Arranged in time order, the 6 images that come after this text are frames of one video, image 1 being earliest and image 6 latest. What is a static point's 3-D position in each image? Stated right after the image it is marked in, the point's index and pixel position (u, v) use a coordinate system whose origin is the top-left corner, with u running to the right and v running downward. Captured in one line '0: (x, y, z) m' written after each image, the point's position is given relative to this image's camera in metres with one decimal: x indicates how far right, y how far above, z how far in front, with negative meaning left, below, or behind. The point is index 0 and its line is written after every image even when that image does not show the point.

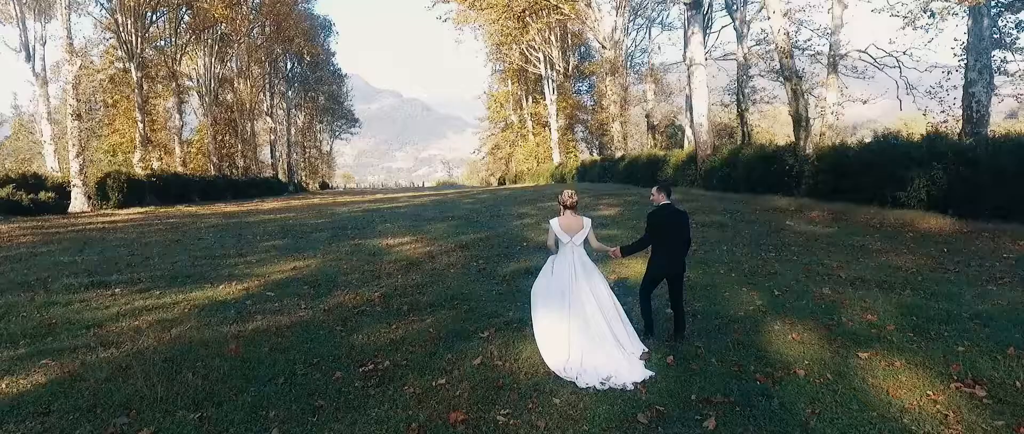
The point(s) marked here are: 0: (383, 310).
0: (-1.6, -1.1, +7.5) m
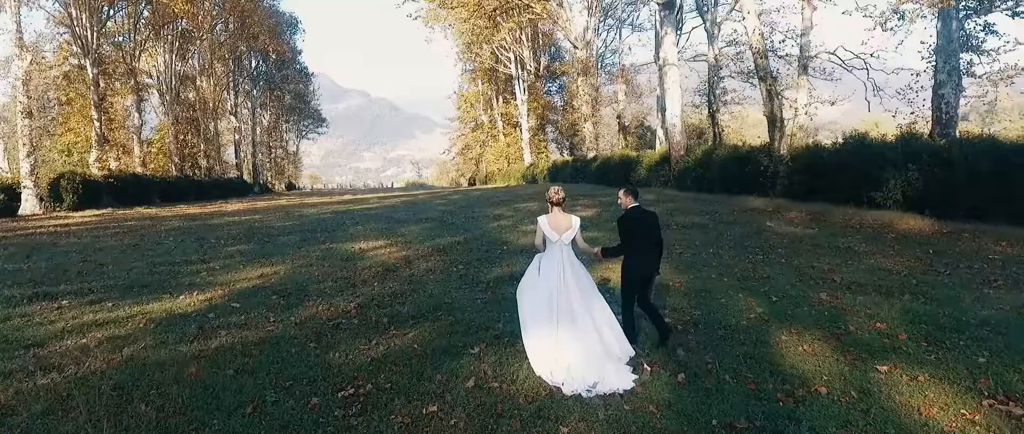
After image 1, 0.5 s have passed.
0: (-1.7, -1.2, +6.9) m
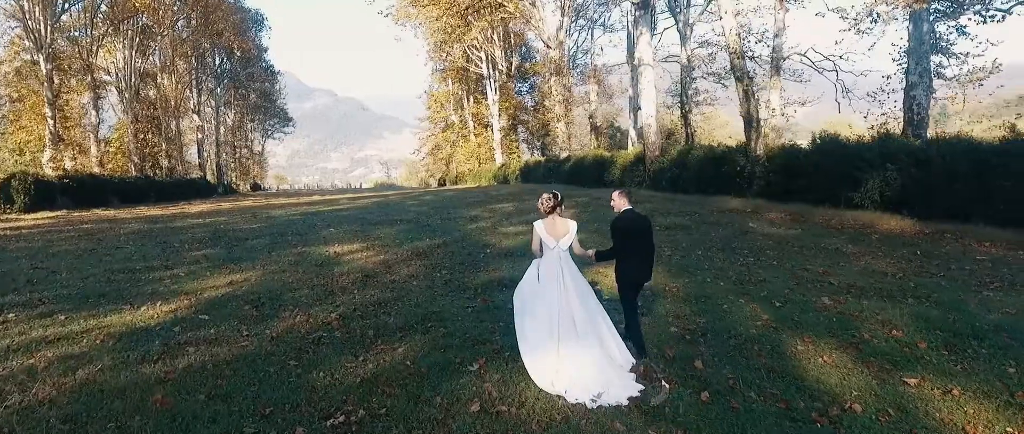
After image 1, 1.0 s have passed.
0: (-1.7, -1.2, +6.4) m
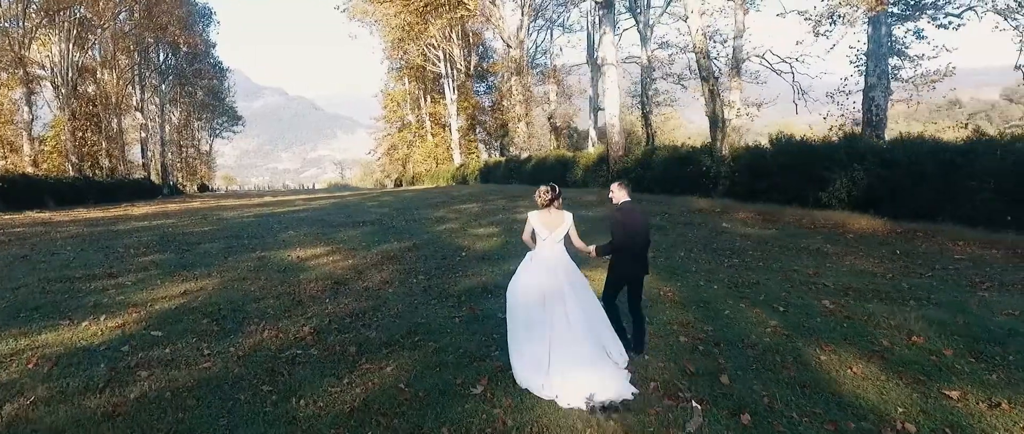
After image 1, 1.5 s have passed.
0: (-1.7, -1.3, +5.7) m
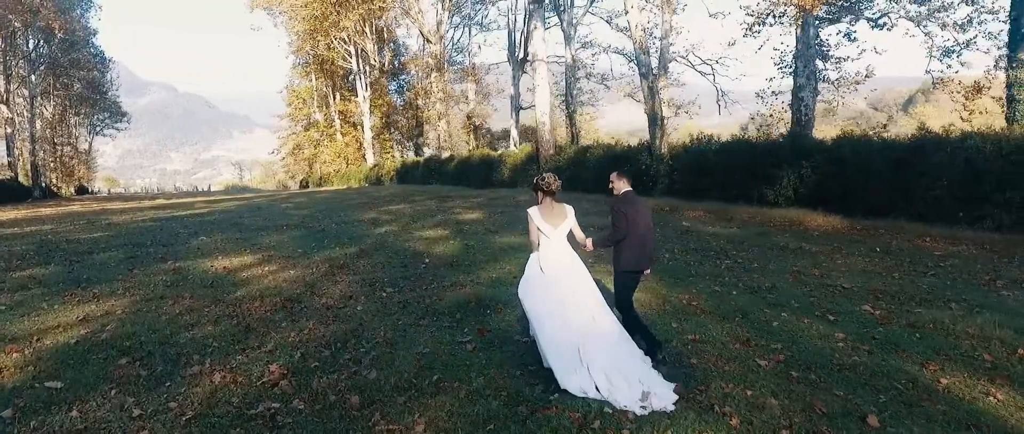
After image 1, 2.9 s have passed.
0: (-1.3, -1.3, +4.0) m
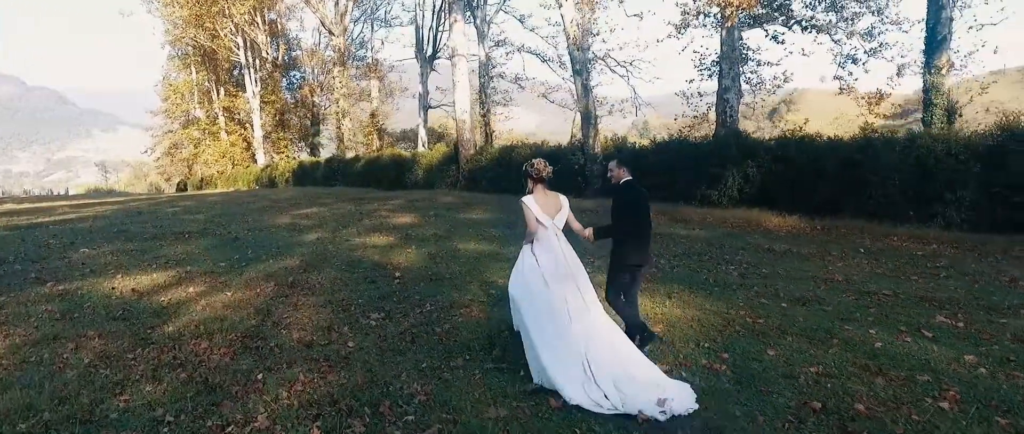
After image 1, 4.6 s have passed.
0: (-0.4, -1.3, +2.4) m
